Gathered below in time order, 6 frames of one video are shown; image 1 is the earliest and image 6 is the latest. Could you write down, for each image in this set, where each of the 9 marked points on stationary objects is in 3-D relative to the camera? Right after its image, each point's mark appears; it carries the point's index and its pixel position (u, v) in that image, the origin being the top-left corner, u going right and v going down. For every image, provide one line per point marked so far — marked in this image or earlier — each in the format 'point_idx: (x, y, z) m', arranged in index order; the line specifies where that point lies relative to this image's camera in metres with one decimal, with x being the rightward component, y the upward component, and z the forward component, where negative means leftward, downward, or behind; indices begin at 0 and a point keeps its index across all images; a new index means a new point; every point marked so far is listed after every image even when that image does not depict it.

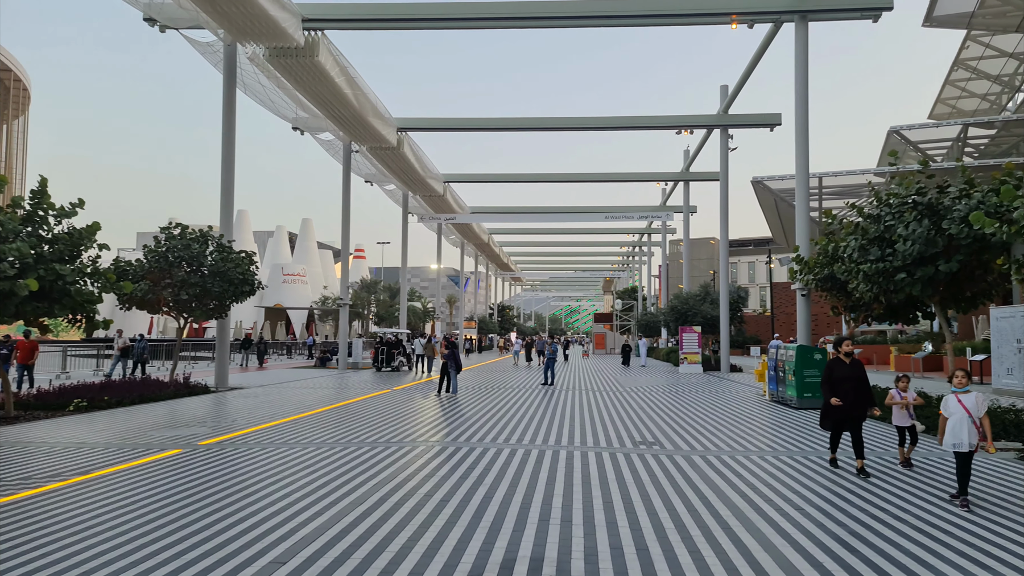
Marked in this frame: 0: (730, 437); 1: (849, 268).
0: (+3.6, -2.3, +11.7) m
1: (+6.7, +0.4, +14.4) m
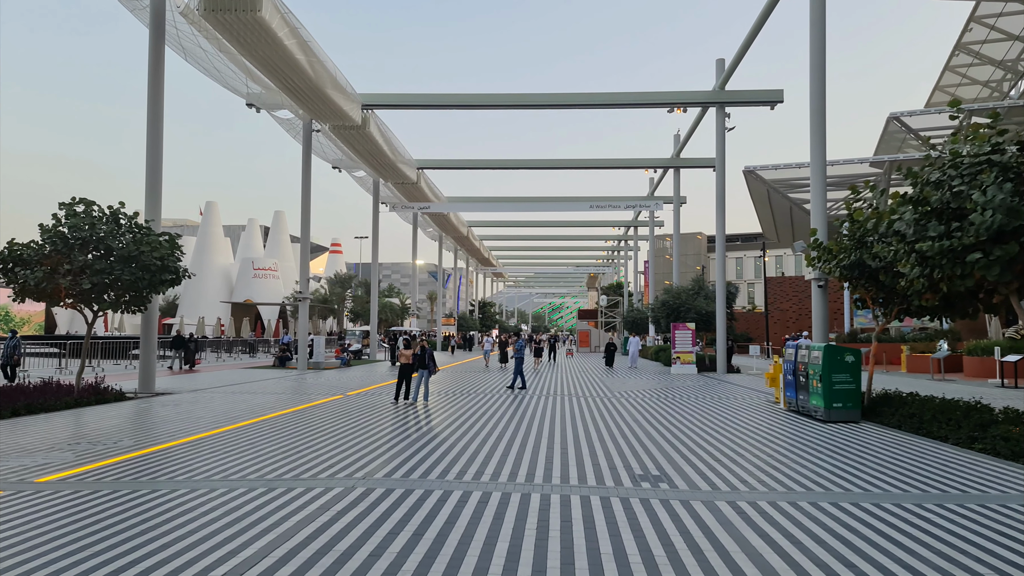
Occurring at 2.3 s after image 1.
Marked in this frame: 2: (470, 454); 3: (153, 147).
0: (+3.1, -2.1, +9.0) m
1: (+6.2, +0.6, +11.7) m
2: (-0.5, -2.2, +9.4) m
3: (-8.9, +3.5, +18.2) m
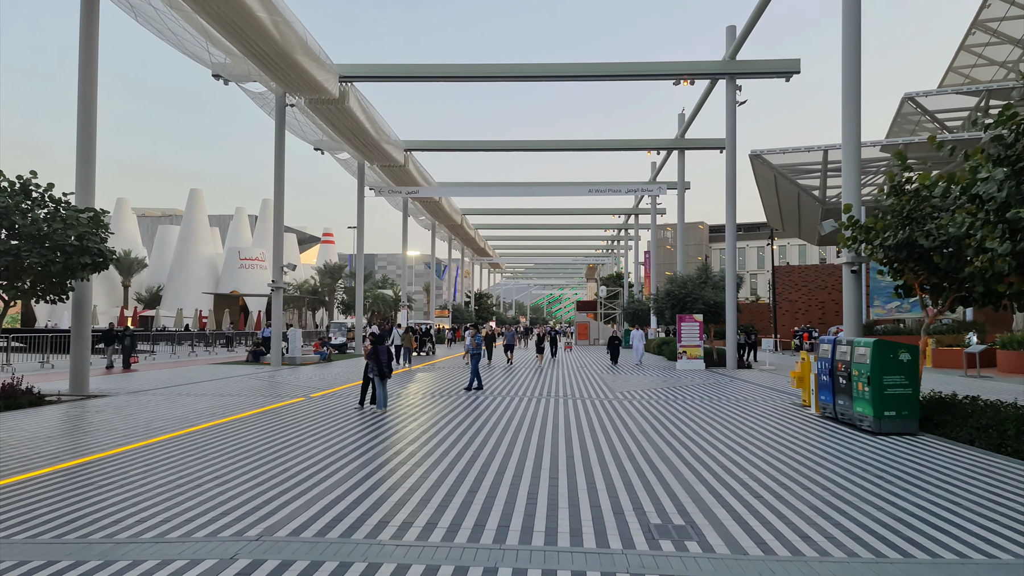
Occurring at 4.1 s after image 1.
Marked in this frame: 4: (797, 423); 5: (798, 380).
0: (+2.8, -1.9, +6.8) m
1: (+5.9, +0.9, +9.4) m
2: (-0.8, -2.0, +7.1) m
3: (-9.2, +3.8, +15.8) m
4: (+4.7, -2.2, +12.0) m
5: (+5.6, -1.8, +14.3) m
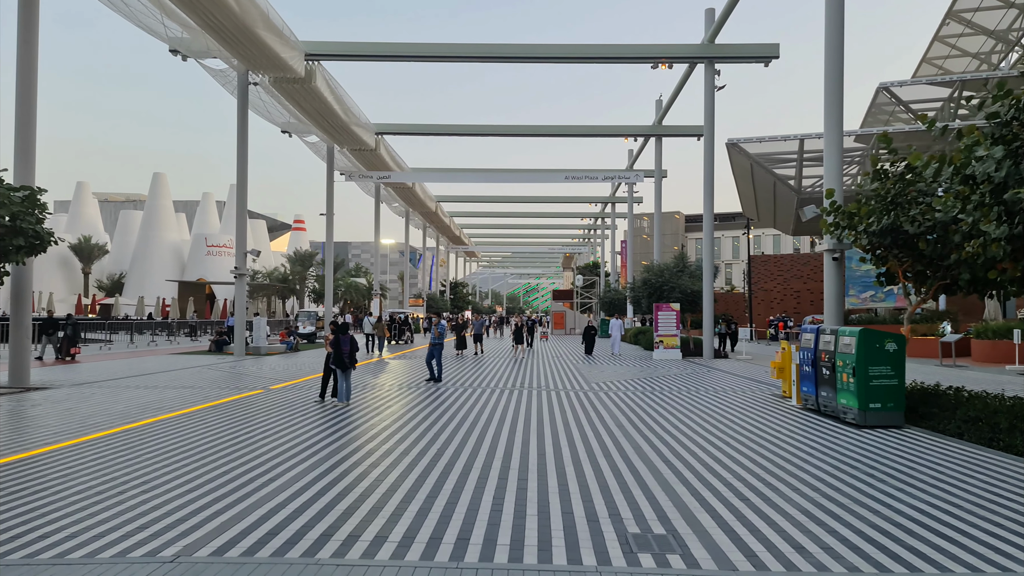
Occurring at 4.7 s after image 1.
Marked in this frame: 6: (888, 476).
0: (+2.5, -1.8, +6.2) m
1: (+5.5, +1.0, +8.9) m
2: (-1.1, -1.9, +6.4) m
3: (-9.8, +4.1, +14.8) m
4: (+4.2, -2.0, +11.5) m
5: (+5.0, -1.5, +13.8) m
6: (+3.6, -1.8, +7.1) m
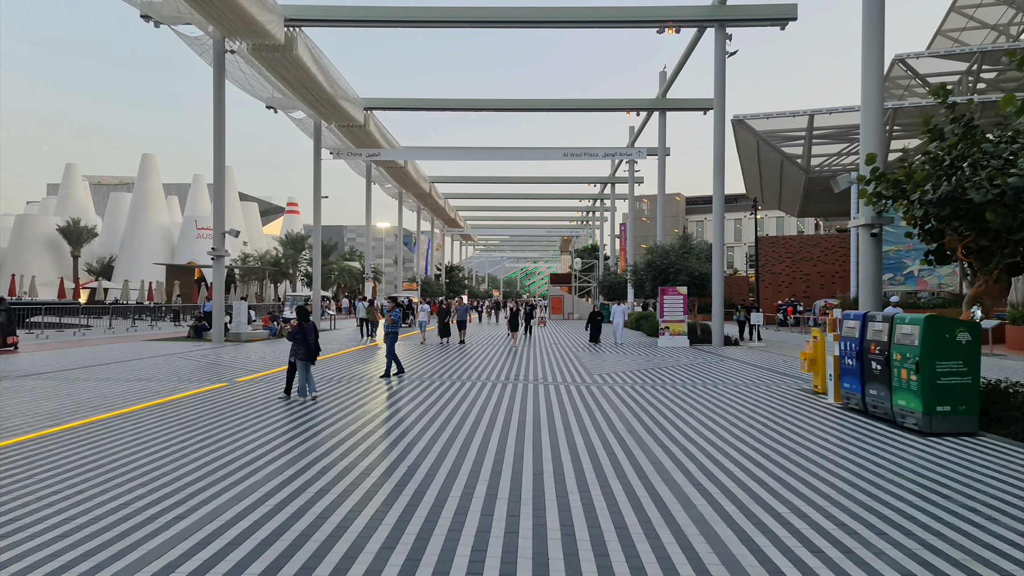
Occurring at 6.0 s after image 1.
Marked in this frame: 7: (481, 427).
0: (+2.4, -1.6, +4.5) m
1: (+5.4, +1.3, +7.2) m
2: (-1.2, -1.7, +4.7) m
3: (-9.9, +4.4, +13.0) m
4: (+4.1, -1.7, +9.9) m
5: (+4.9, -1.2, +12.2) m
6: (+3.6, -1.7, +5.5) m
7: (-0.5, -1.8, +9.2) m
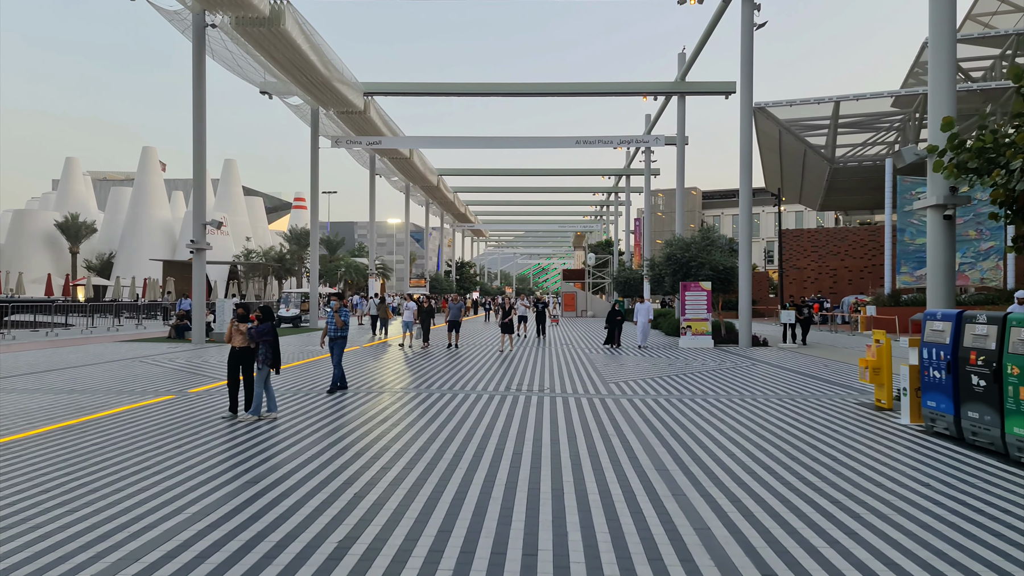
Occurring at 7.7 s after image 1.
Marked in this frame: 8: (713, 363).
0: (+2.3, -1.6, +2.5) m
1: (+5.3, +1.3, +5.1) m
2: (-1.3, -1.7, +2.7) m
3: (-9.9, +4.5, +11.1) m
4: (+4.0, -1.6, +7.8) m
5: (+4.9, -1.1, +10.1) m
6: (+3.4, -1.6, +3.4) m
7: (-0.5, -1.8, +7.1) m
8: (+4.8, -1.8, +17.3) m
